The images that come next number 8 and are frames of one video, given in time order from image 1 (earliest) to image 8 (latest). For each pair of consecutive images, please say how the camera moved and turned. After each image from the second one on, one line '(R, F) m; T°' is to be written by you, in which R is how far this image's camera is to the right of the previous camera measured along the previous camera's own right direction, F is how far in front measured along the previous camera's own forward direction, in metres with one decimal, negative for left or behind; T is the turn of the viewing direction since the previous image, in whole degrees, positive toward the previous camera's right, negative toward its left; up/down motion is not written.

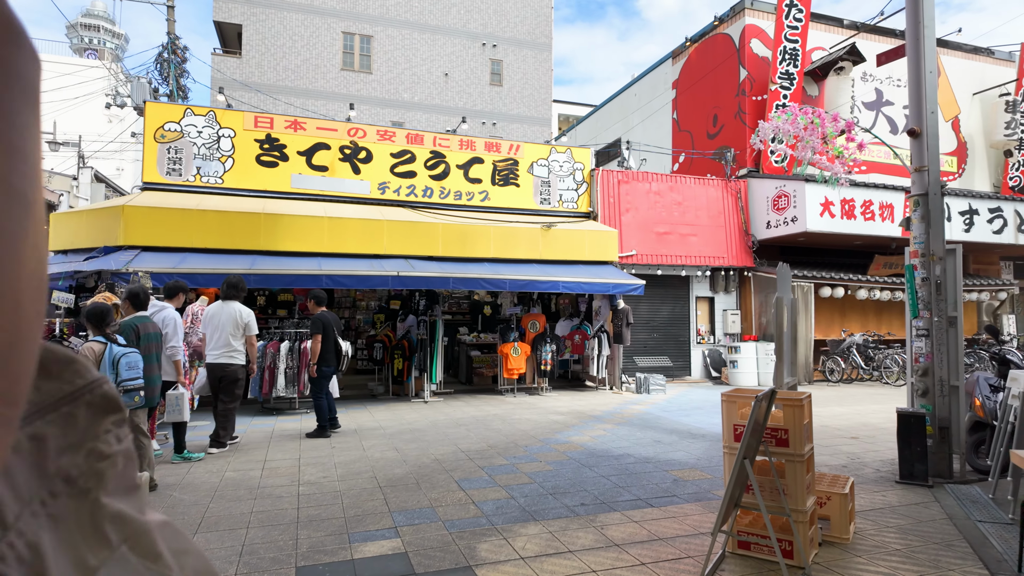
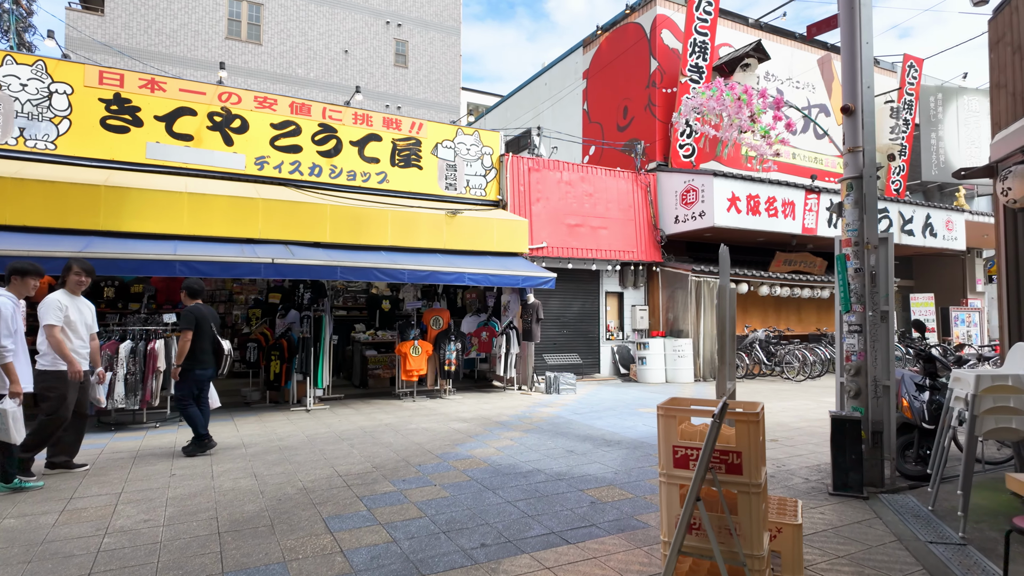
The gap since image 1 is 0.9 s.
(+0.2, +1.0) m; +9°
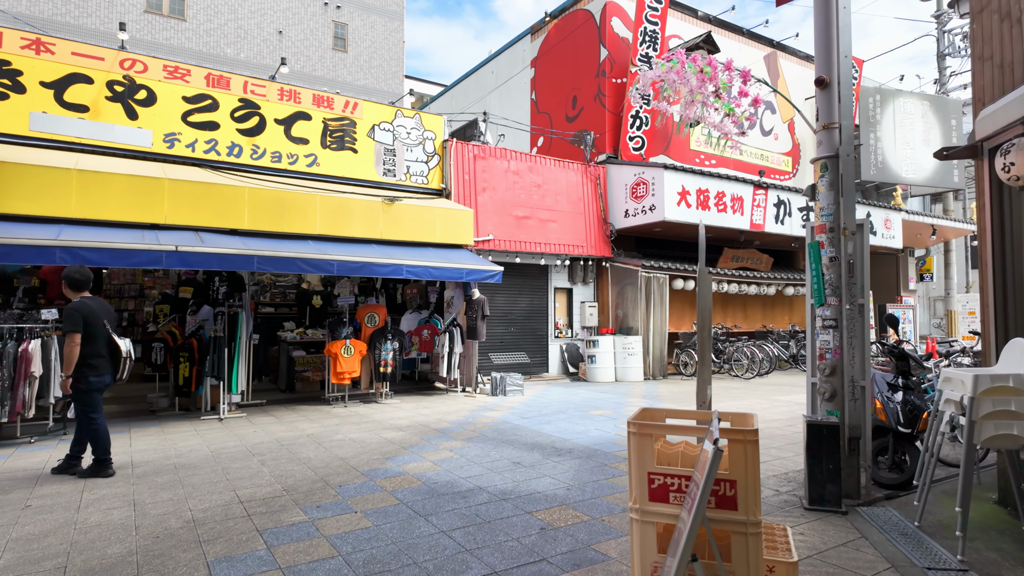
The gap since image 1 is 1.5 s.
(+0.1, +0.7) m; +5°
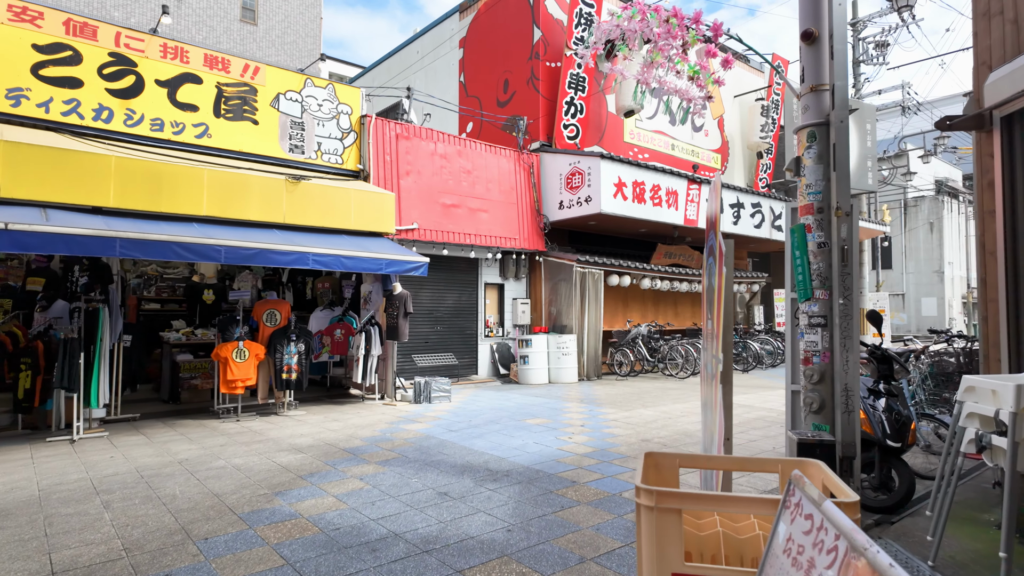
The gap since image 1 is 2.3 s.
(0.0, +1.0) m; +7°
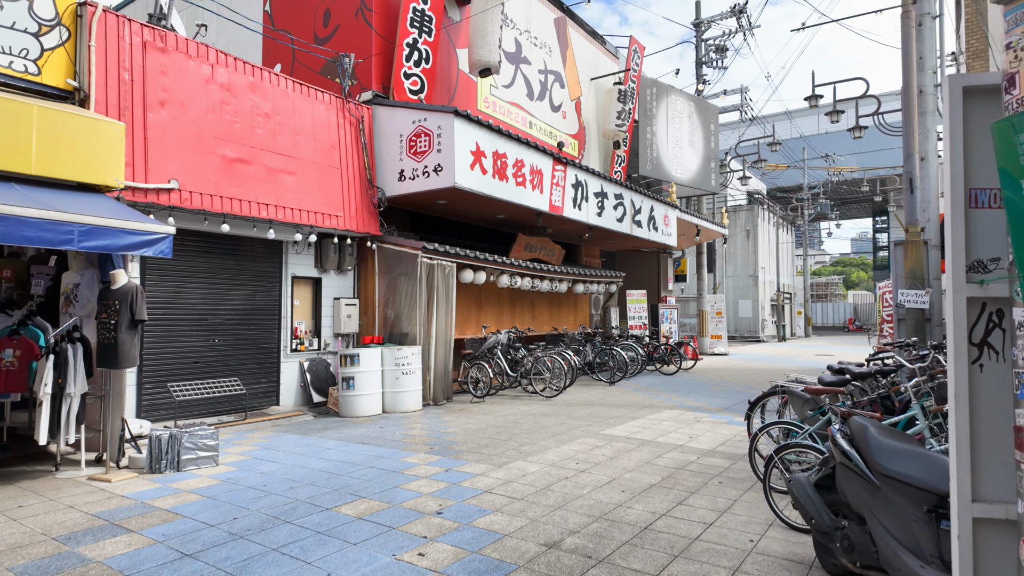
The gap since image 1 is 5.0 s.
(+0.2, +2.9) m; +16°
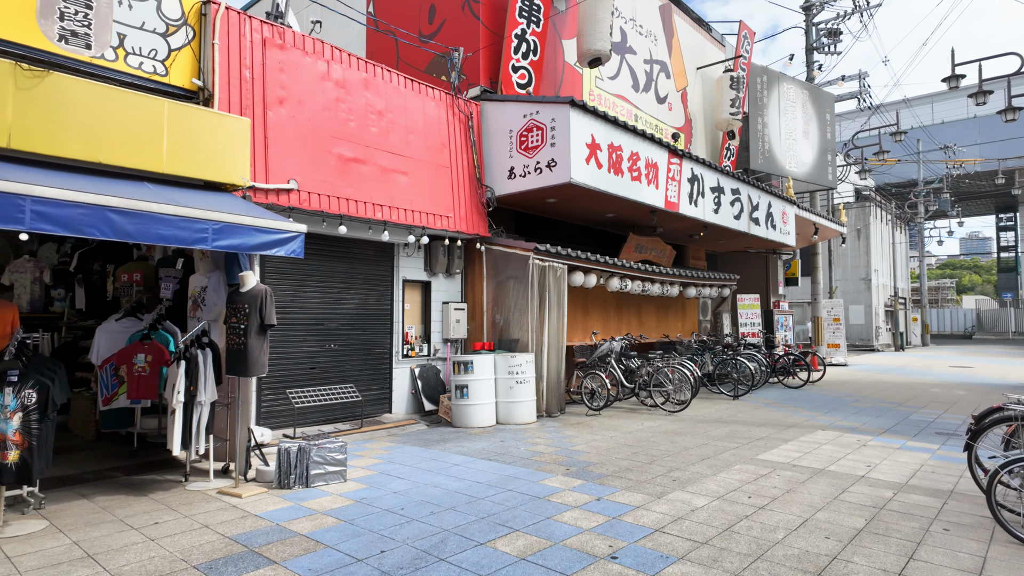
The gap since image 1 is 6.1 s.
(-0.7, +0.6) m; -7°
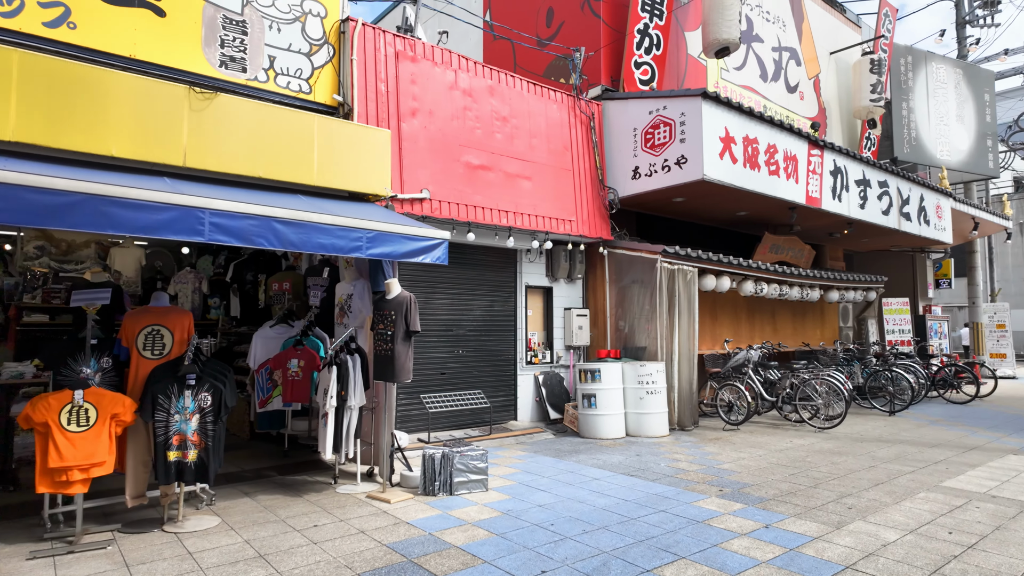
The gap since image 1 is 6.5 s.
(-0.4, +0.2) m; -10°
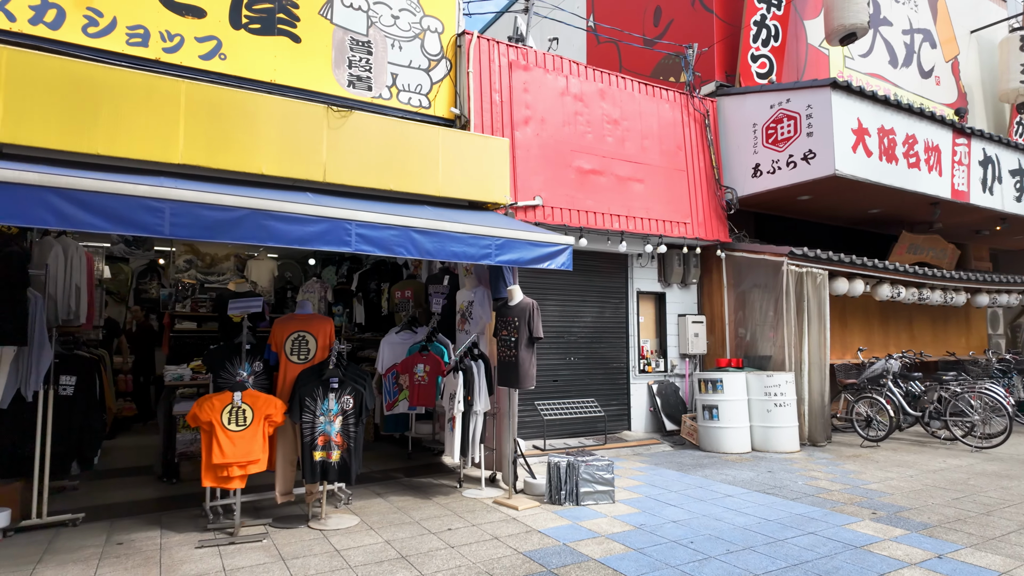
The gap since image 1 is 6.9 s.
(-0.3, 0.0) m; -9°
